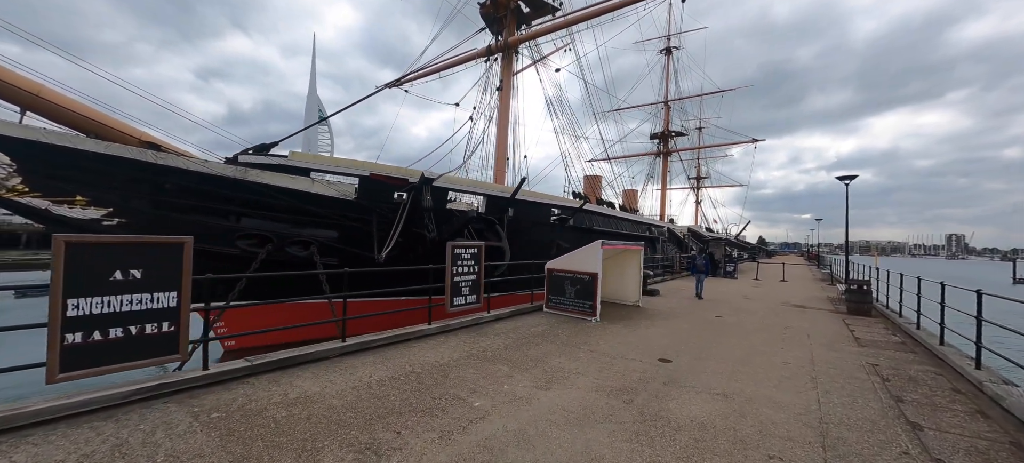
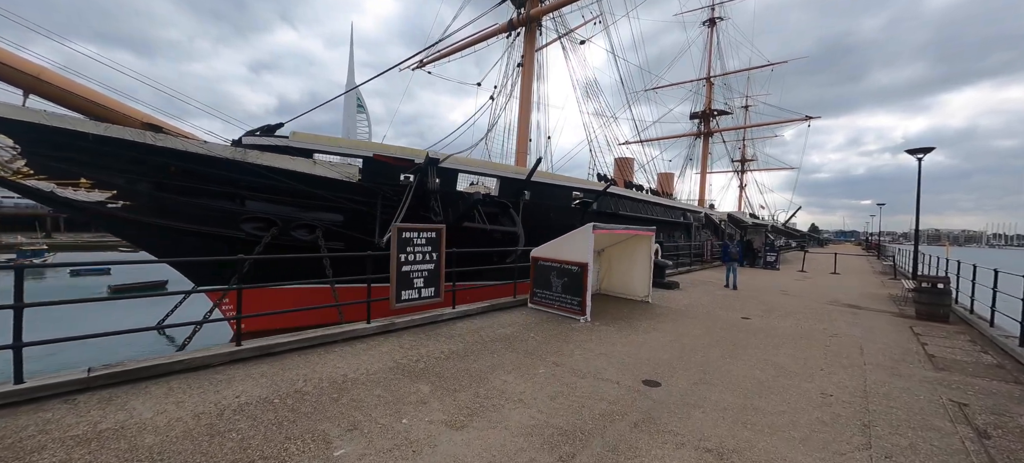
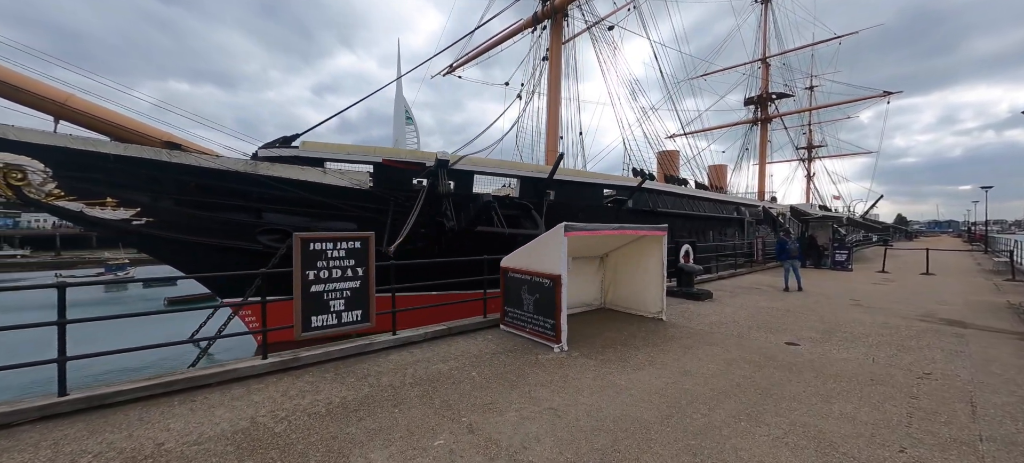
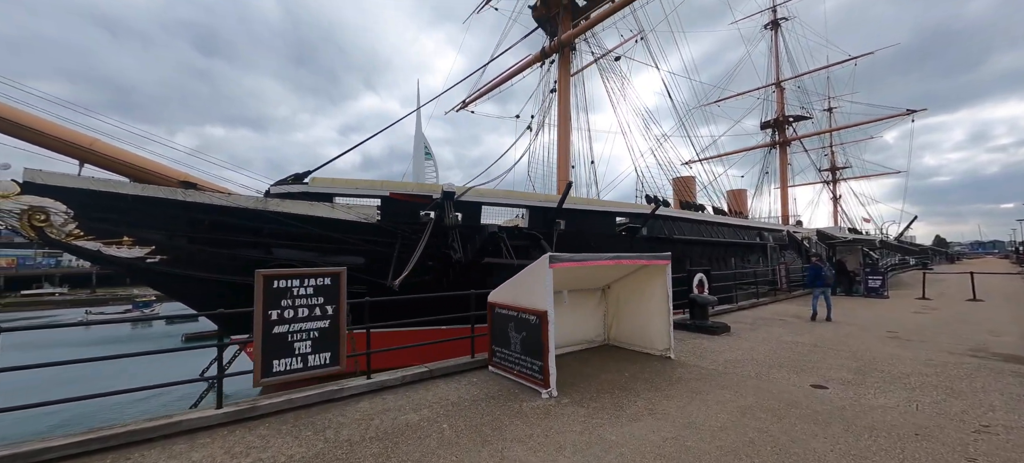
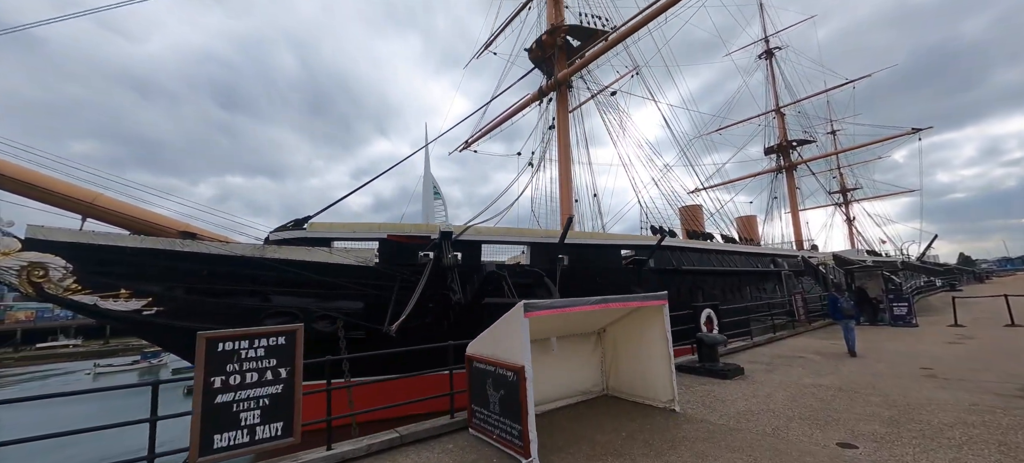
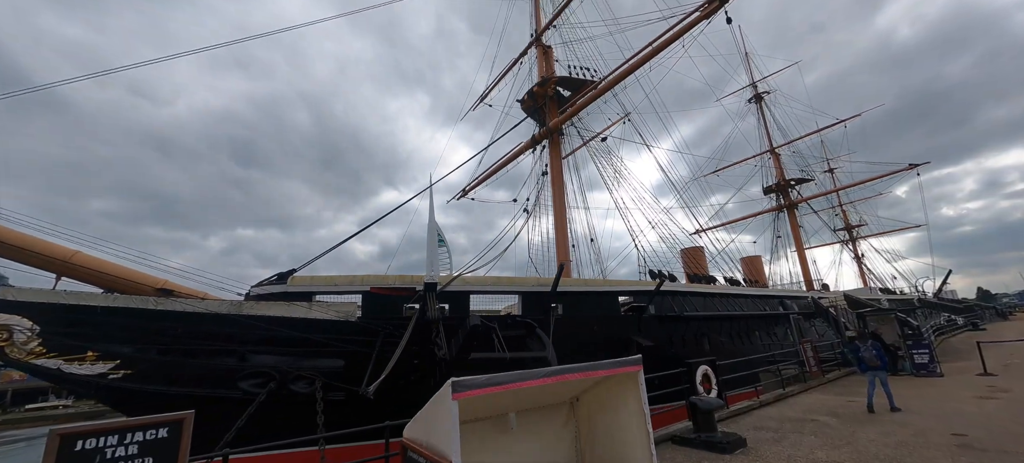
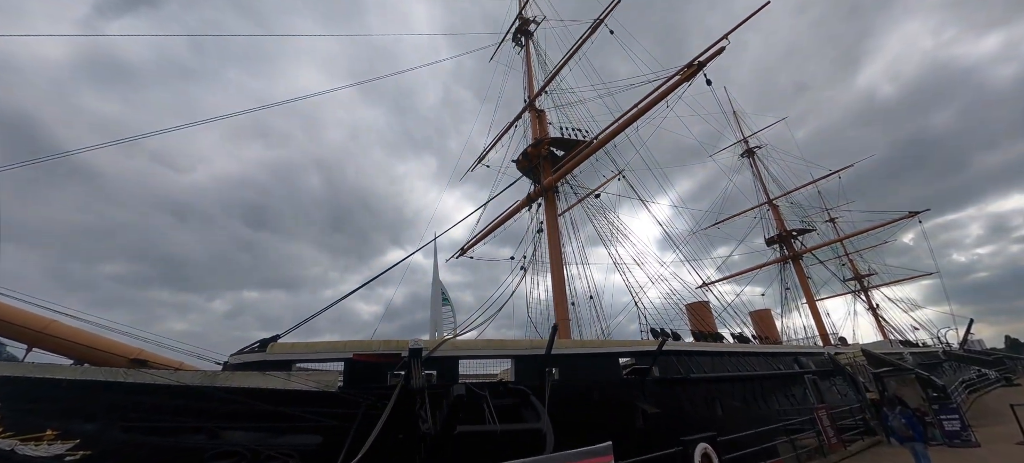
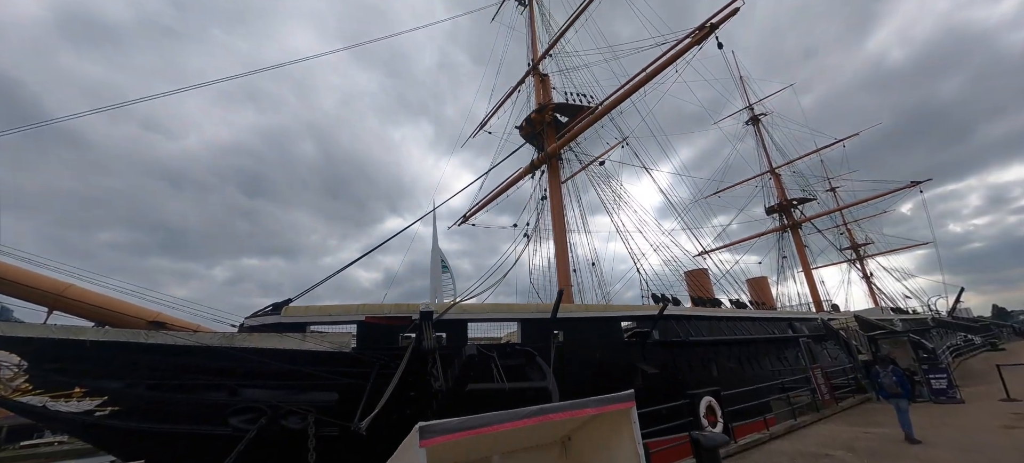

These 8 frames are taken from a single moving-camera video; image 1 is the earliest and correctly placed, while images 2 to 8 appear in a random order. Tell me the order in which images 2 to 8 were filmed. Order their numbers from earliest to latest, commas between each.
2, 3, 4, 5, 6, 8, 7
